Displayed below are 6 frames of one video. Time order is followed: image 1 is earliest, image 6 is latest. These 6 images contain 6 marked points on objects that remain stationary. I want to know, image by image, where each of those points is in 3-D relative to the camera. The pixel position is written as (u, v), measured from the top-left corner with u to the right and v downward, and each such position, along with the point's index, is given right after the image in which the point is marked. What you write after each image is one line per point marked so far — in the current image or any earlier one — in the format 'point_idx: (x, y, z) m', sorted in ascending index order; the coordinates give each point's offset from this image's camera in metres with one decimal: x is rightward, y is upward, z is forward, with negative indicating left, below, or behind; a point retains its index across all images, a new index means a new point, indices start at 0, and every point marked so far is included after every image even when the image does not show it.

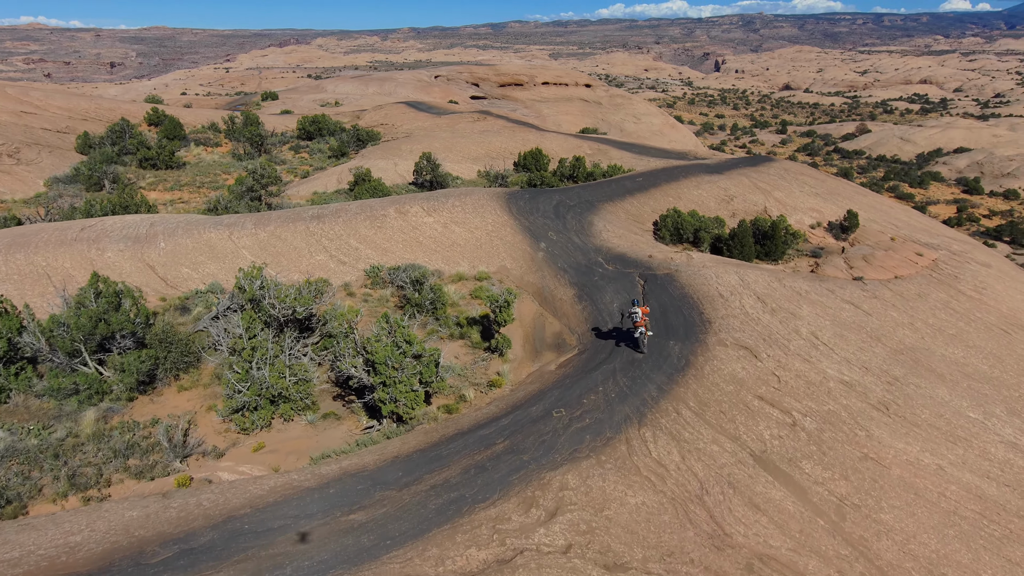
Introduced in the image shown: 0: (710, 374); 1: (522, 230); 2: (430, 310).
0: (+3.8, -1.6, +12.3) m
1: (+0.3, +1.8, +19.3) m
2: (-2.0, -0.6, +15.2) m
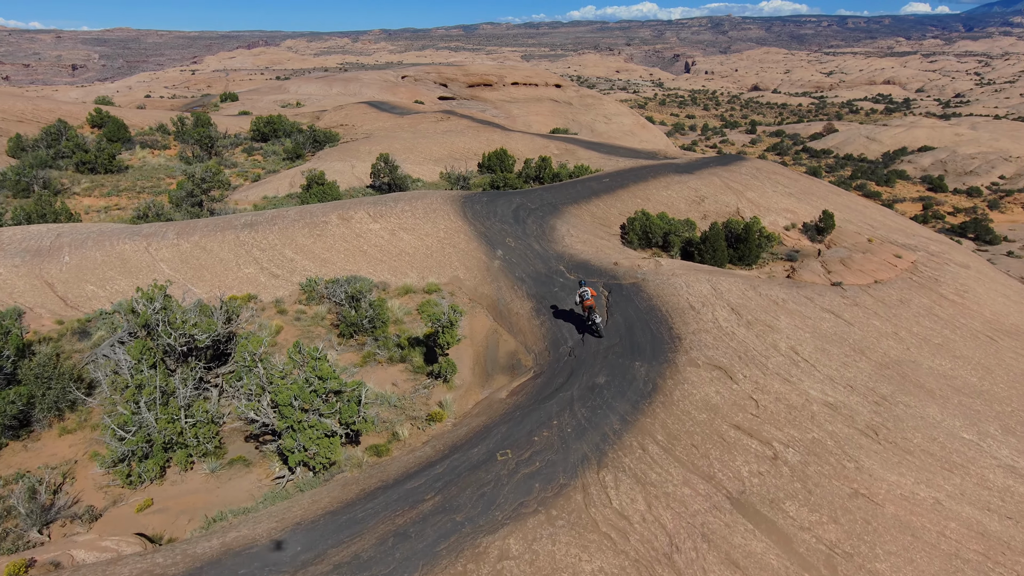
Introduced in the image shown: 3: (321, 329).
0: (+2.8, -1.9, +10.8) m
1: (-1.0, +1.4, +17.8) m
2: (-3.1, -0.9, +13.6) m
3: (-4.2, -0.9, +13.9) m
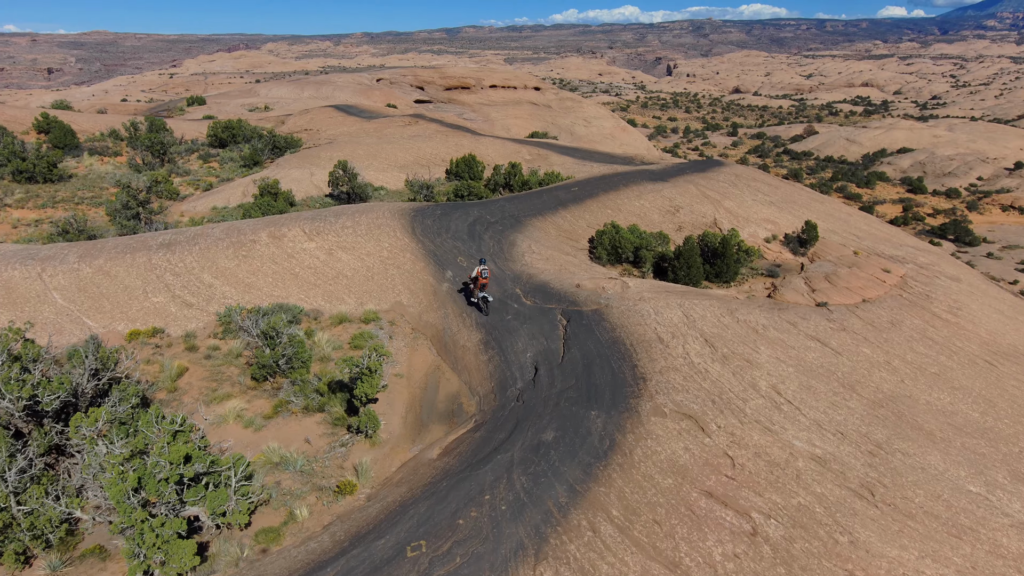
0: (+1.8, -2.4, +9.1) m
1: (-2.2, +0.8, +16.0) m
2: (-4.1, -1.5, +11.7) m
3: (-5.3, -1.5, +12.0) m
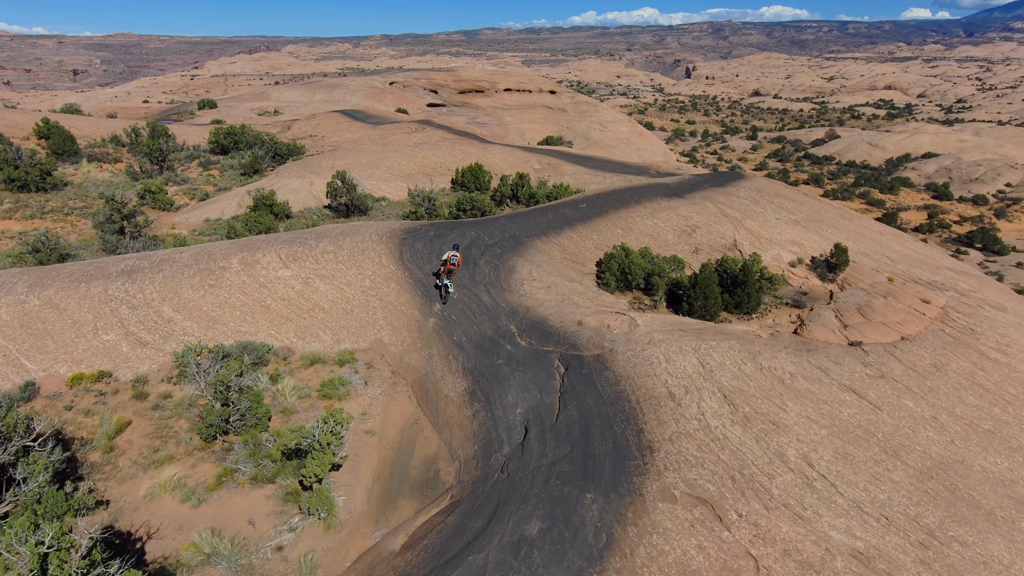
0: (+1.6, -3.2, +7.5) m
1: (-2.3, +0.1, +14.4) m
2: (-4.3, -2.2, +10.2) m
3: (-5.5, -2.2, +10.6) m
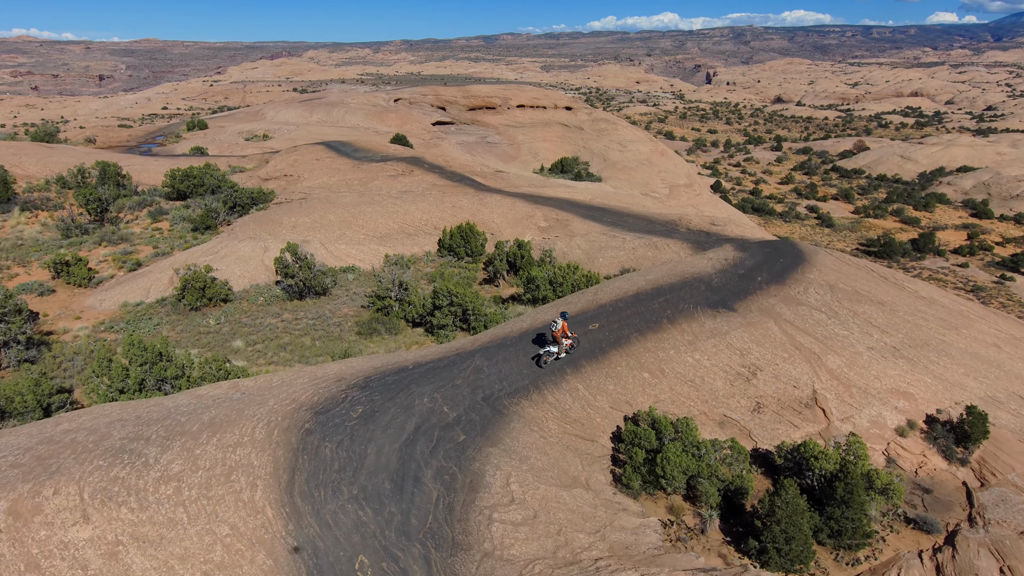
0: (+0.7, -6.8, +1.4) m
1: (-2.9, -3.5, +8.5) m
2: (-5.1, -5.8, +4.4) m
3: (-6.2, -5.8, +4.7) m
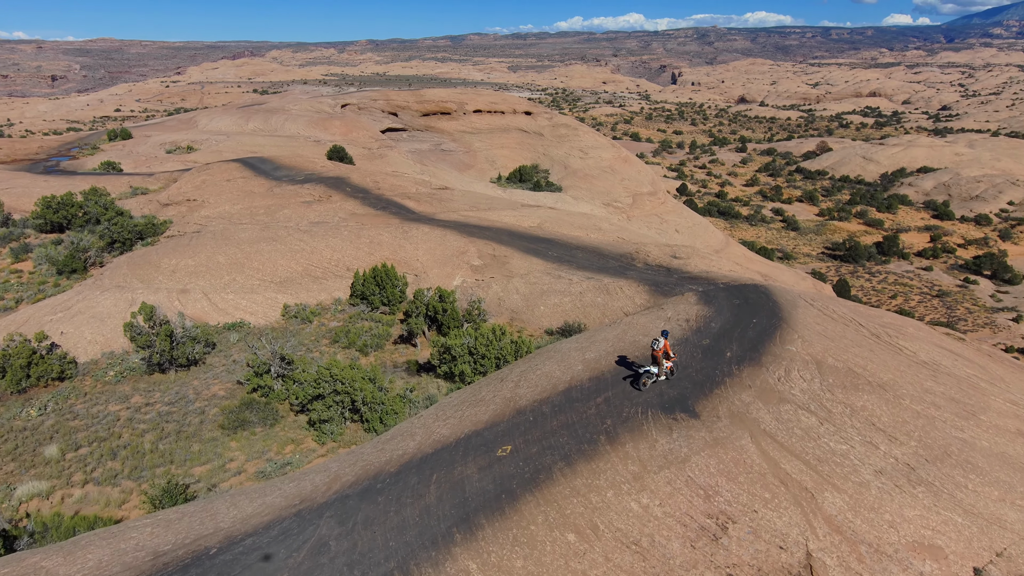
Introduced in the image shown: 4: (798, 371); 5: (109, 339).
0: (-0.6, -8.7, -2.9) m
1: (-4.6, -5.5, +4.1) m
2: (-6.6, -7.7, -0.2) m
3: (-7.7, -7.8, +0.1) m
4: (+6.4, -1.8, +14.1) m
5: (-12.4, -1.6, +19.6) m
